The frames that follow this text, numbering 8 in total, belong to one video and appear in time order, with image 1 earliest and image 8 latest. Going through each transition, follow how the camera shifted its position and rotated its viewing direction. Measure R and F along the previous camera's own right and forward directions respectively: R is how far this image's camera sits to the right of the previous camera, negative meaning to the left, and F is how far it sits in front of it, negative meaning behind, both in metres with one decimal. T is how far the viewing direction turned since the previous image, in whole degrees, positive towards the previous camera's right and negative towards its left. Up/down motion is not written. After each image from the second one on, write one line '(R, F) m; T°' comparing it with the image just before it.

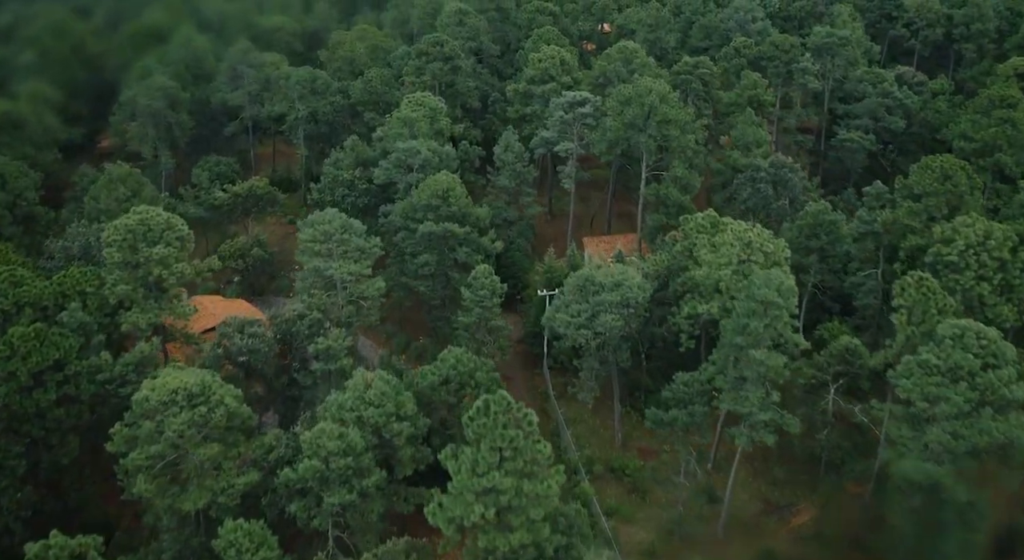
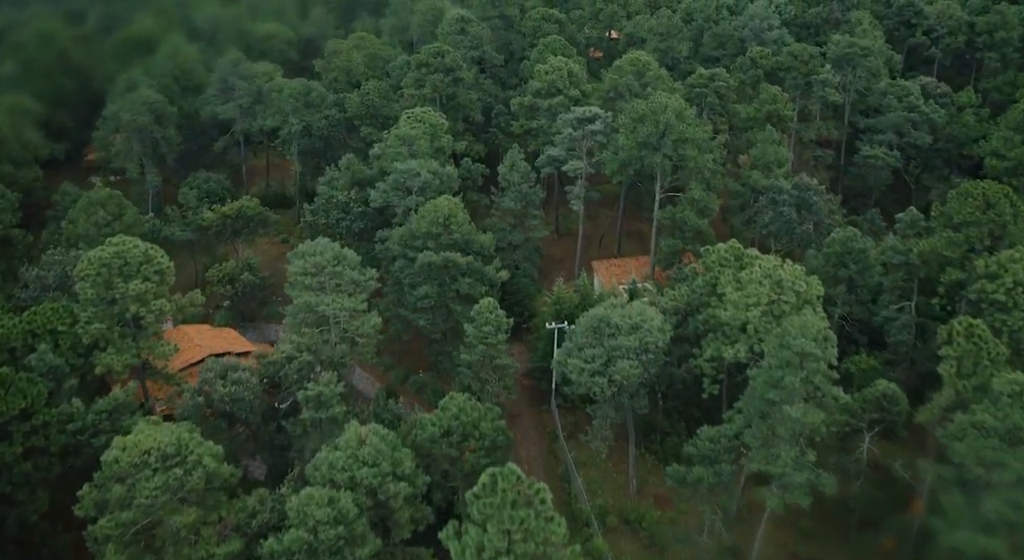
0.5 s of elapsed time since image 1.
(-0.2, +3.1) m; 0°
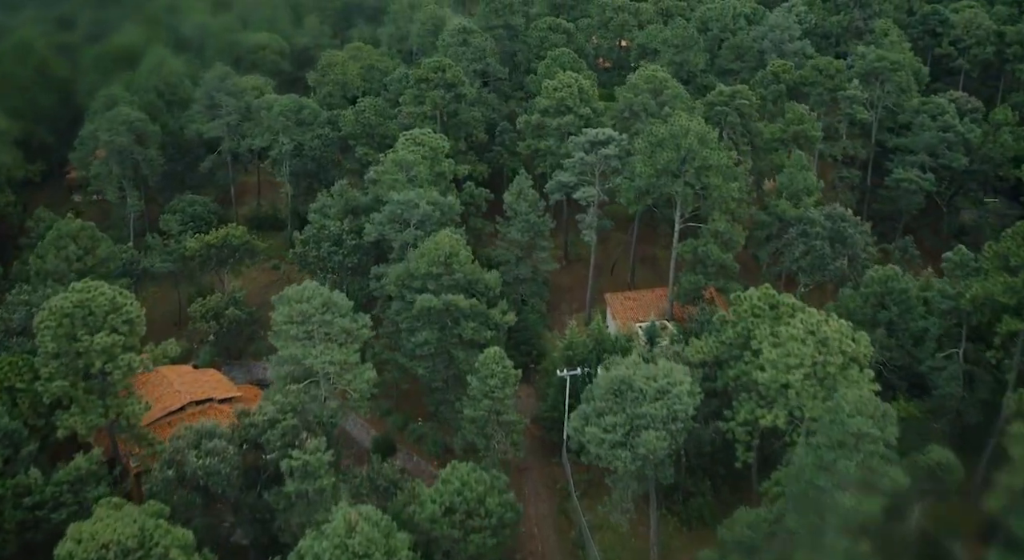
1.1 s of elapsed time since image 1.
(-0.3, +3.8) m; 0°
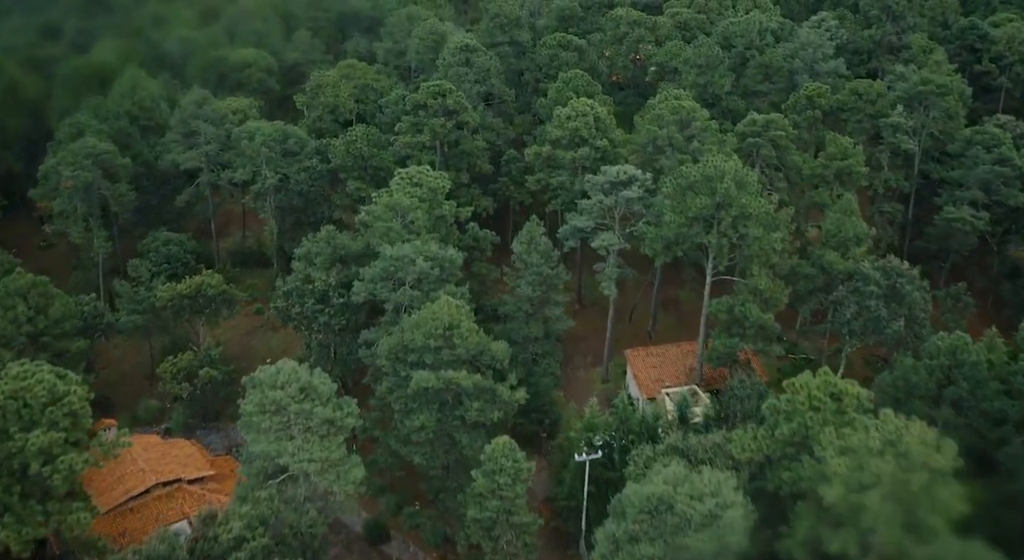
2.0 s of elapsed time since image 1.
(-0.3, +5.3) m; 0°
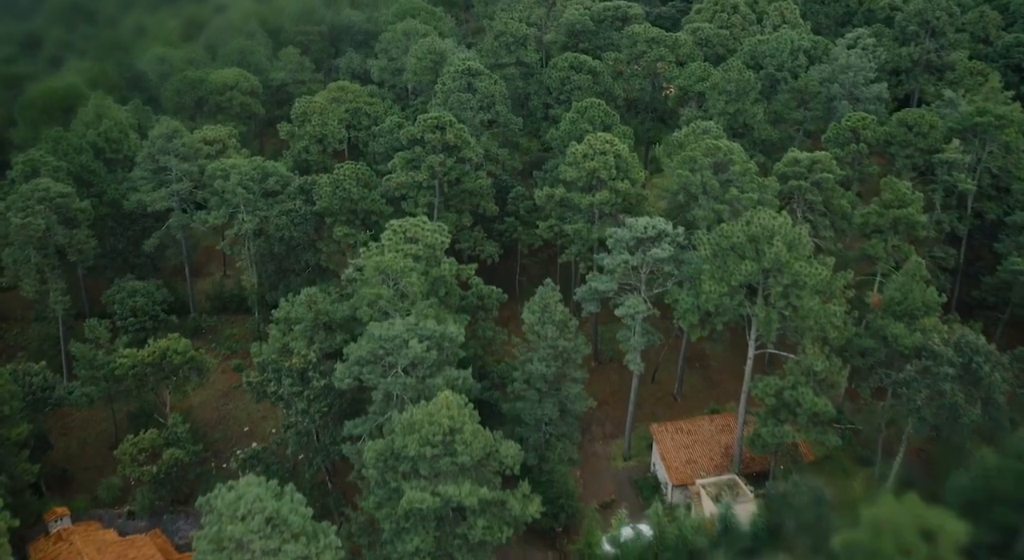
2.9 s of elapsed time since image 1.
(-0.3, +5.5) m; 0°
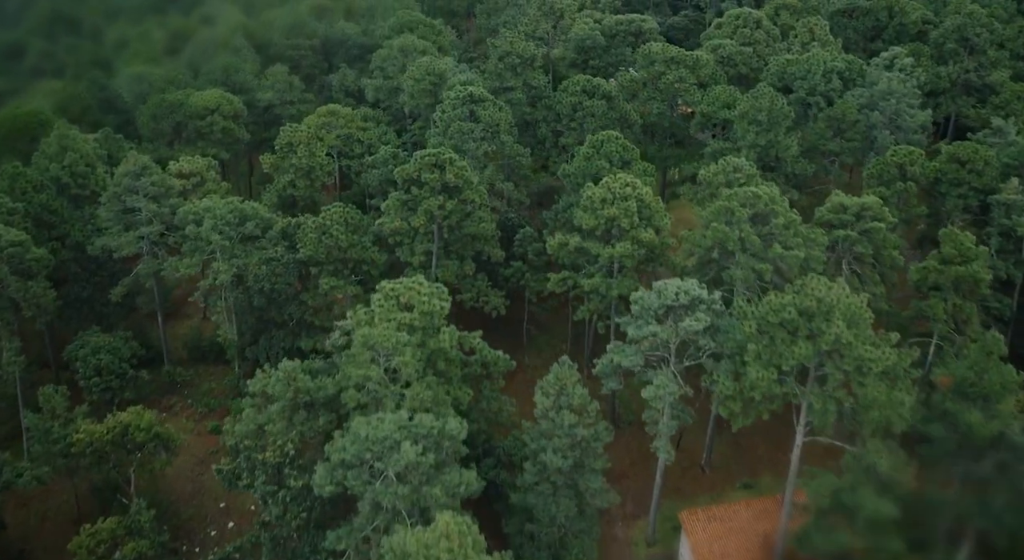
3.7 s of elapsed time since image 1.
(-0.3, +4.7) m; 0°
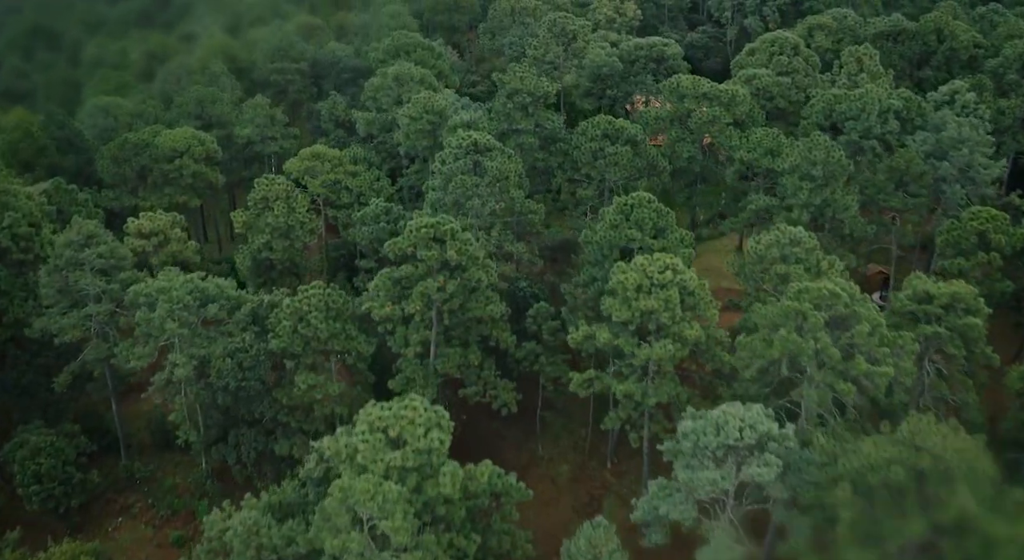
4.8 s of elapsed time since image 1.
(-0.5, +6.4) m; 0°
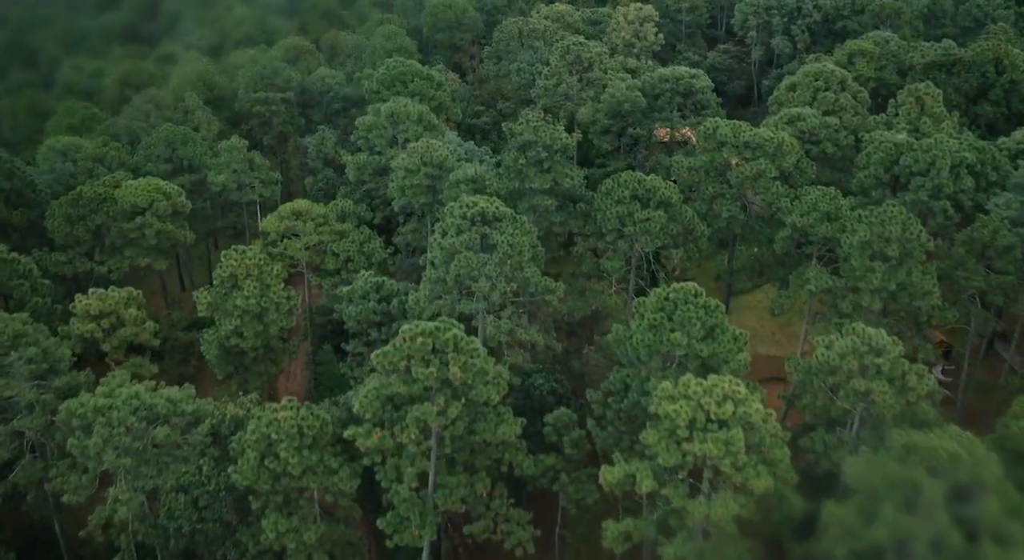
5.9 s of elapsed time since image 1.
(-0.5, +6.2) m; 0°
